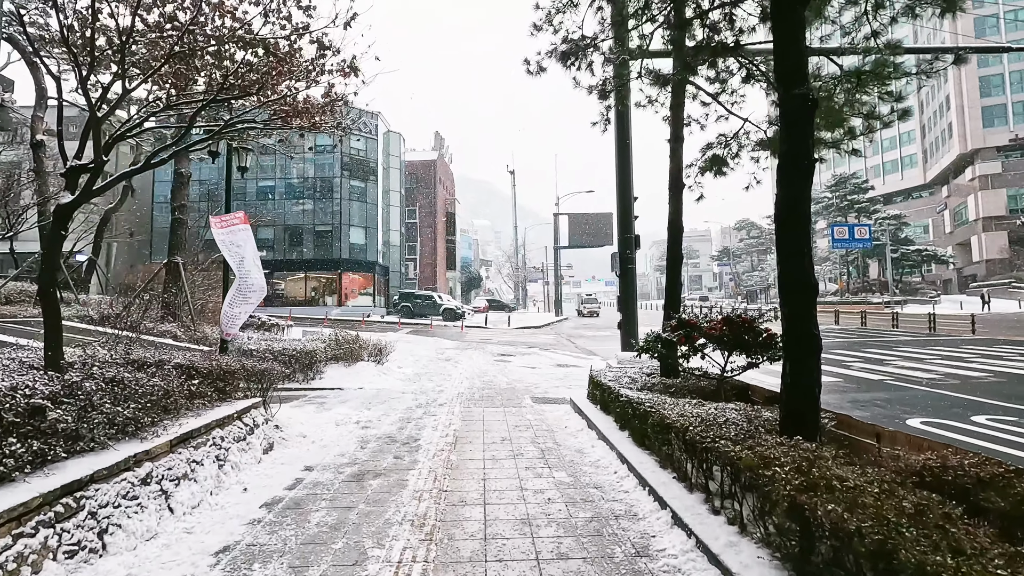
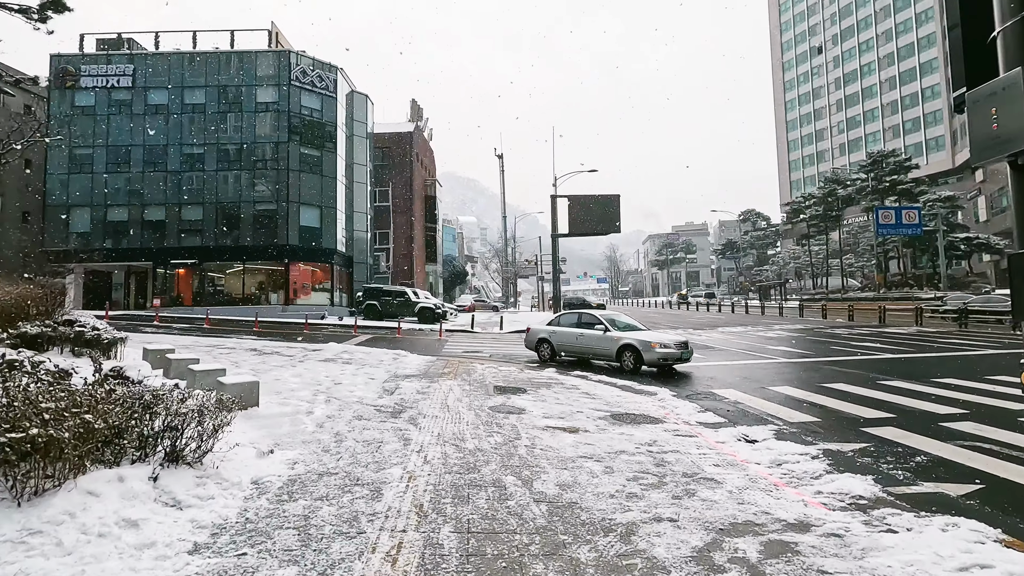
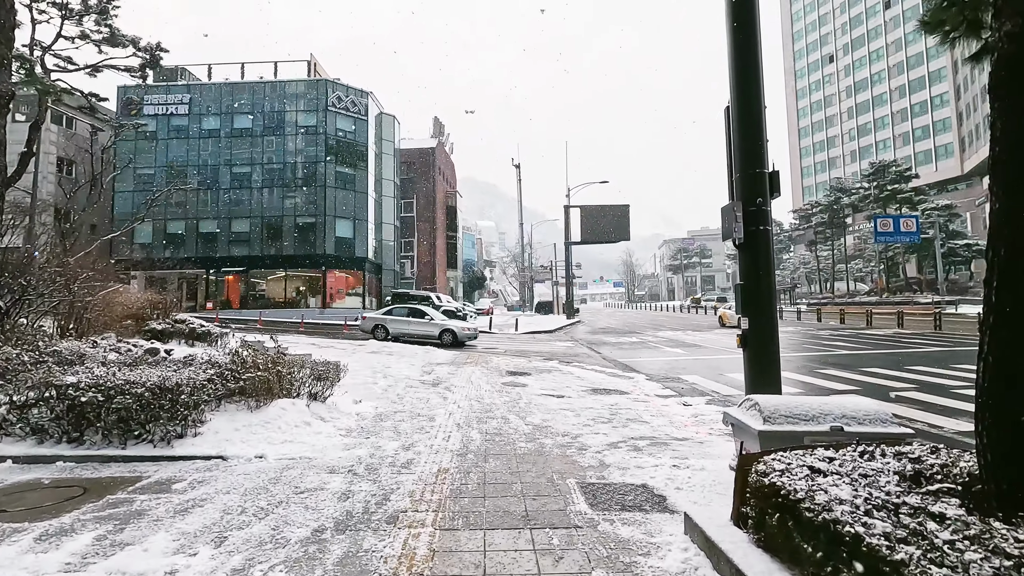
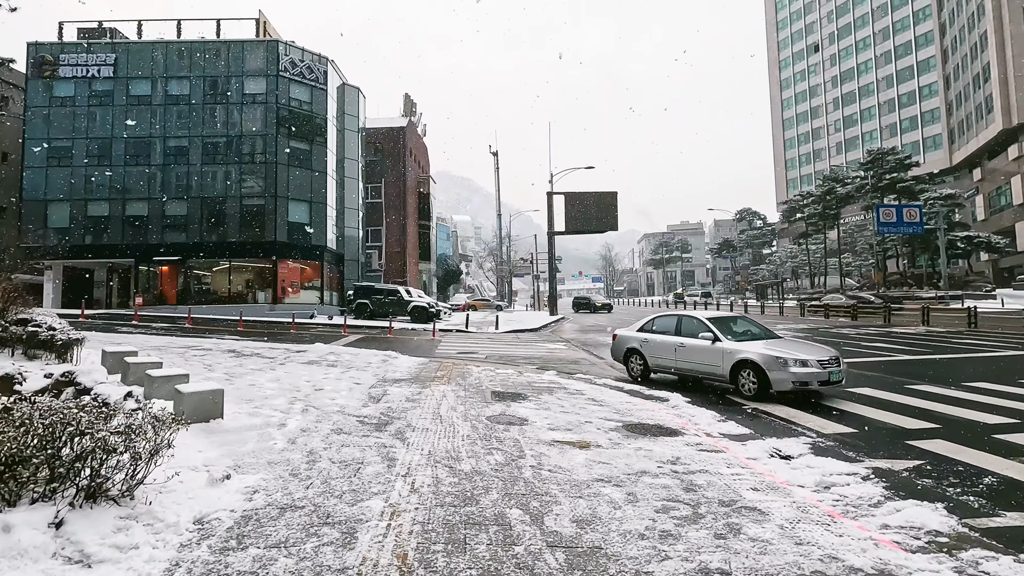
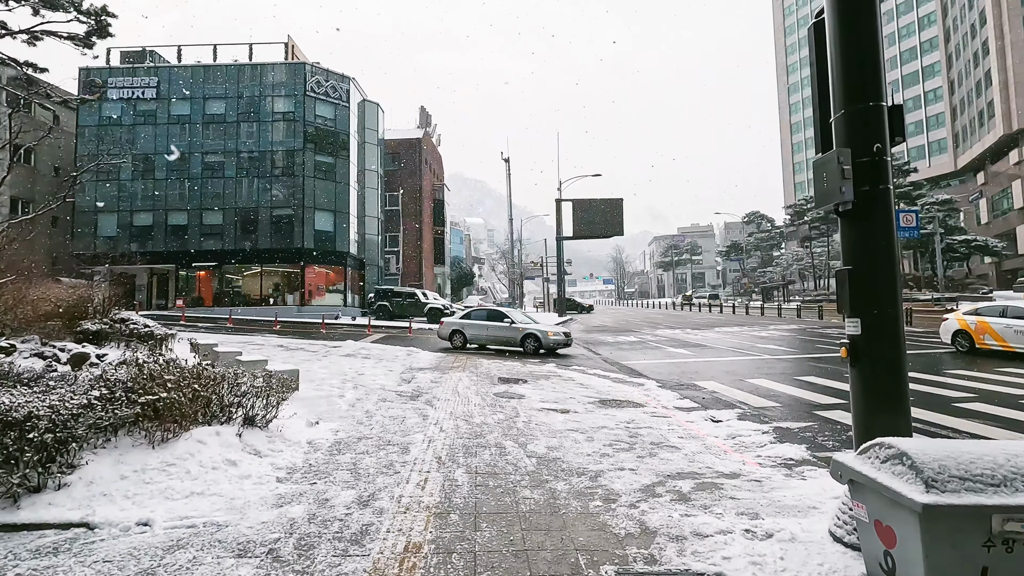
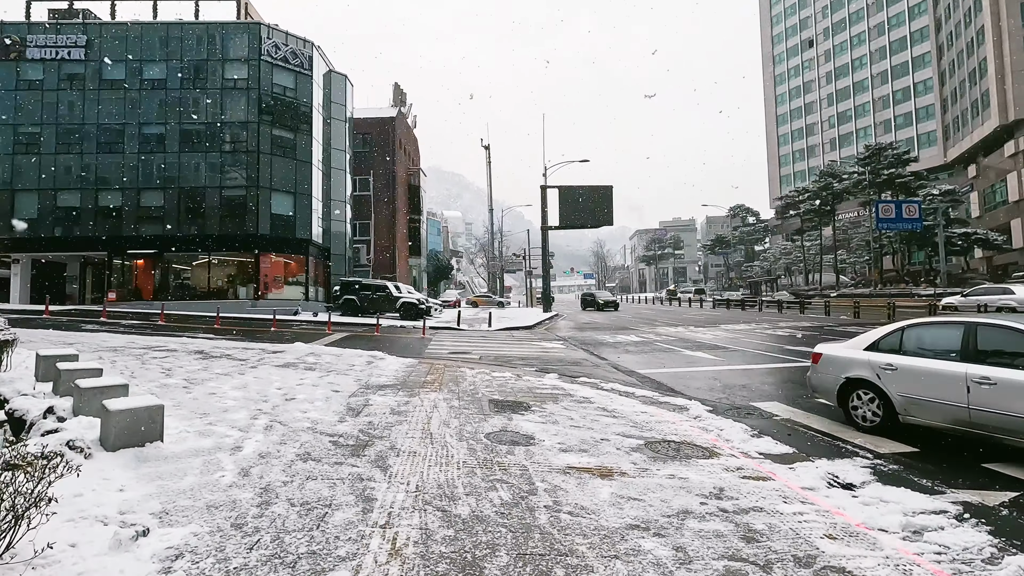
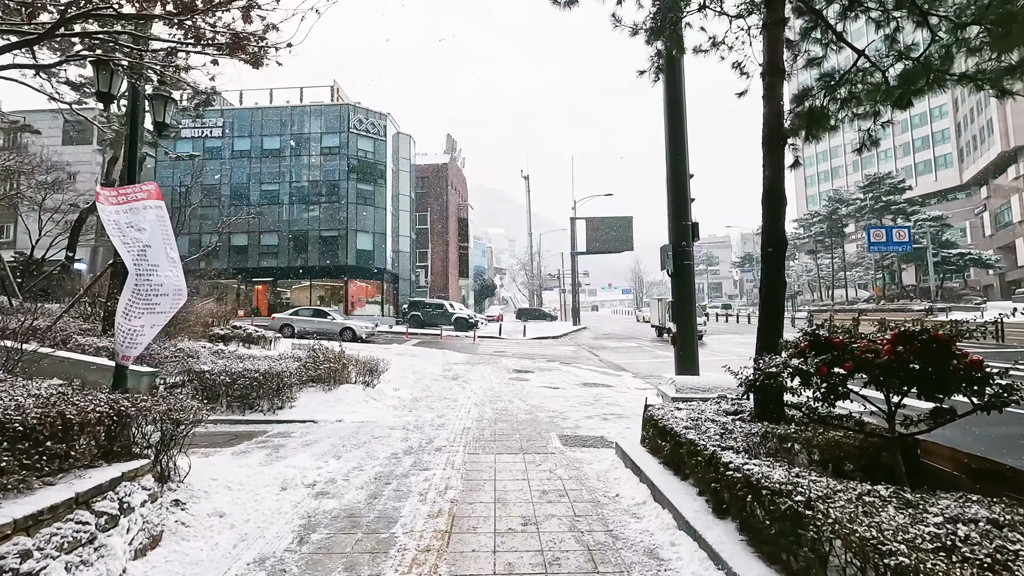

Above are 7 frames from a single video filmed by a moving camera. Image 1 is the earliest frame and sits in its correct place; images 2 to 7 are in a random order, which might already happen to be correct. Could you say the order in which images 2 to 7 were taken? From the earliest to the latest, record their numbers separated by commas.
7, 3, 5, 2, 4, 6
